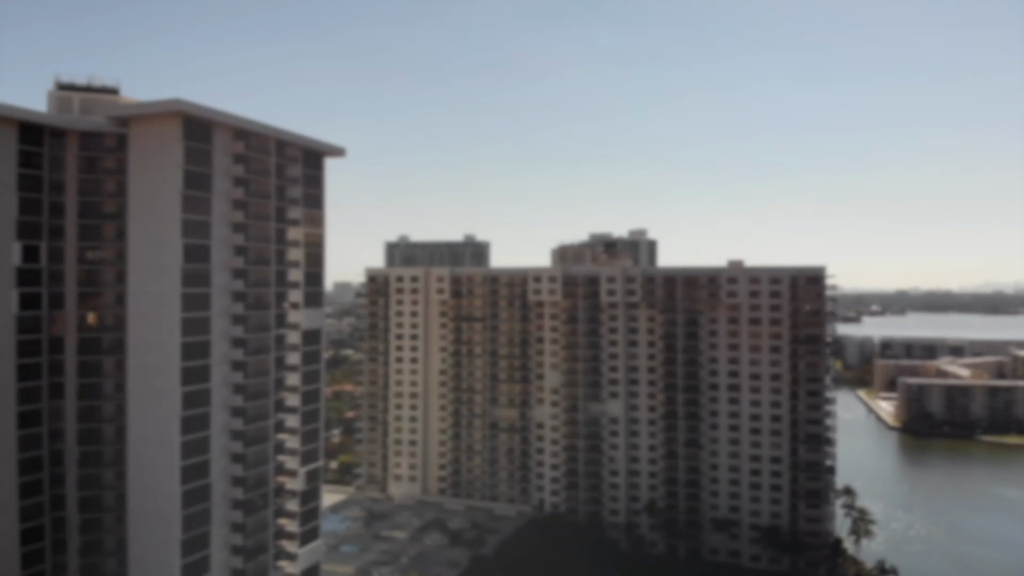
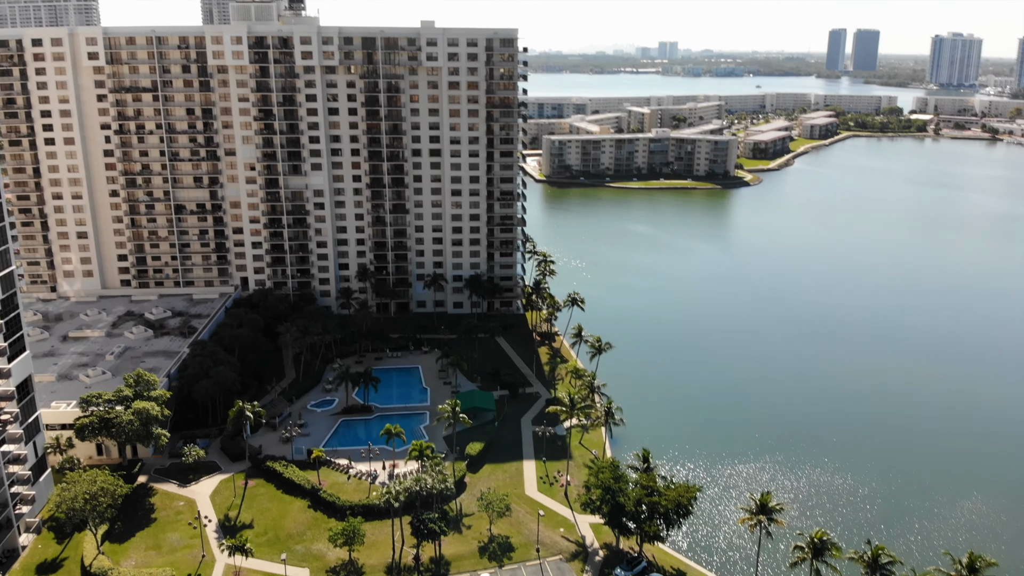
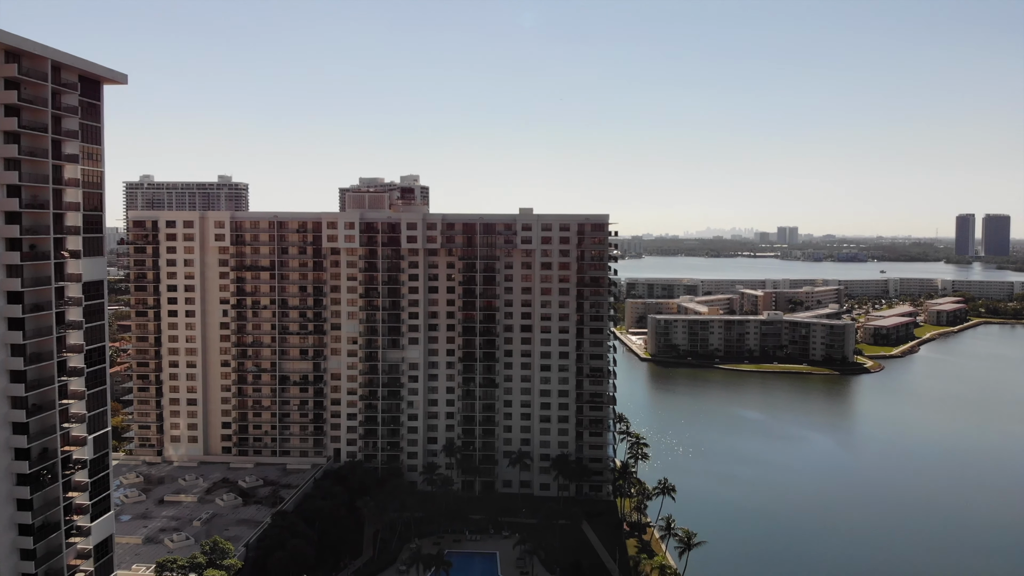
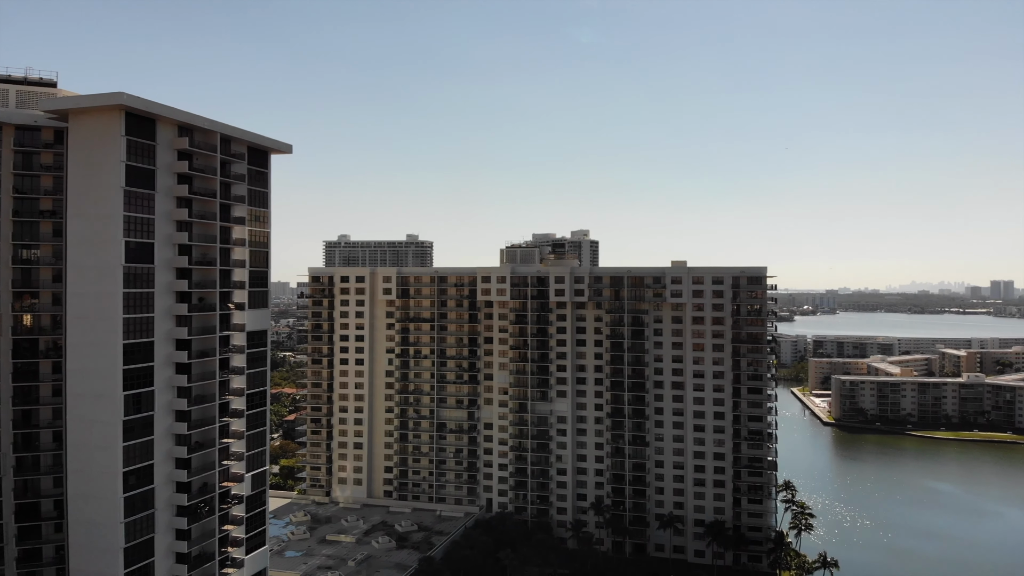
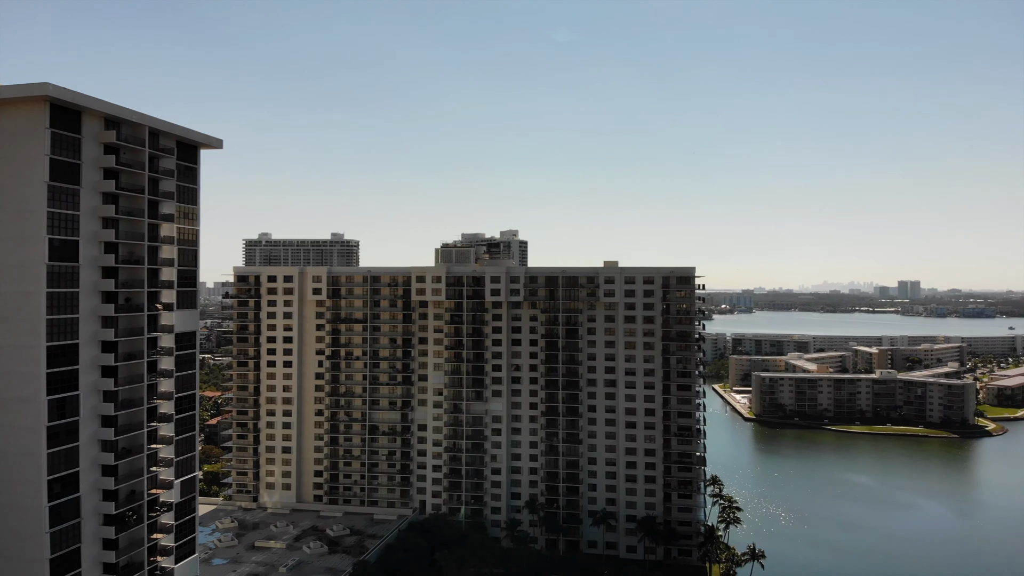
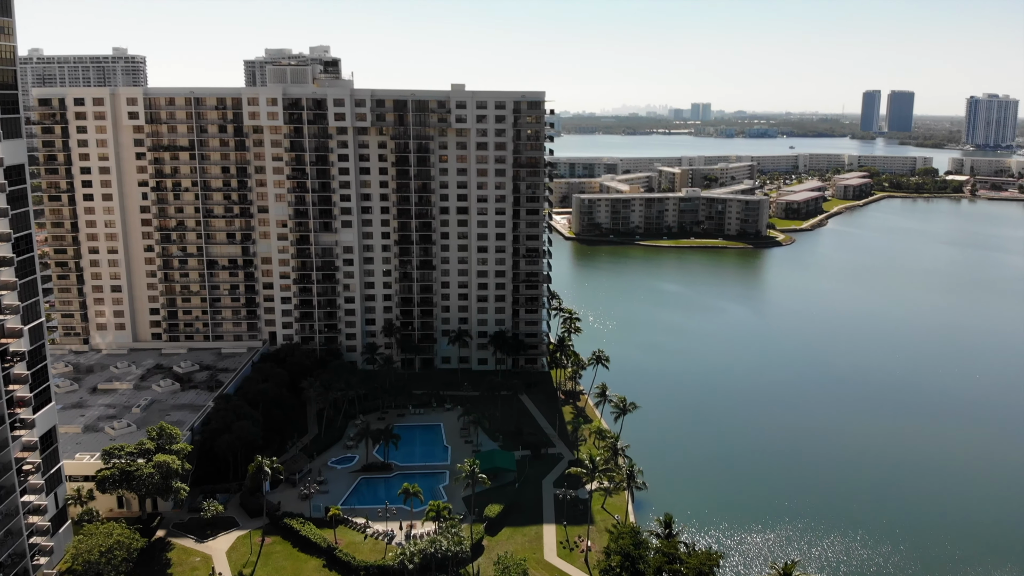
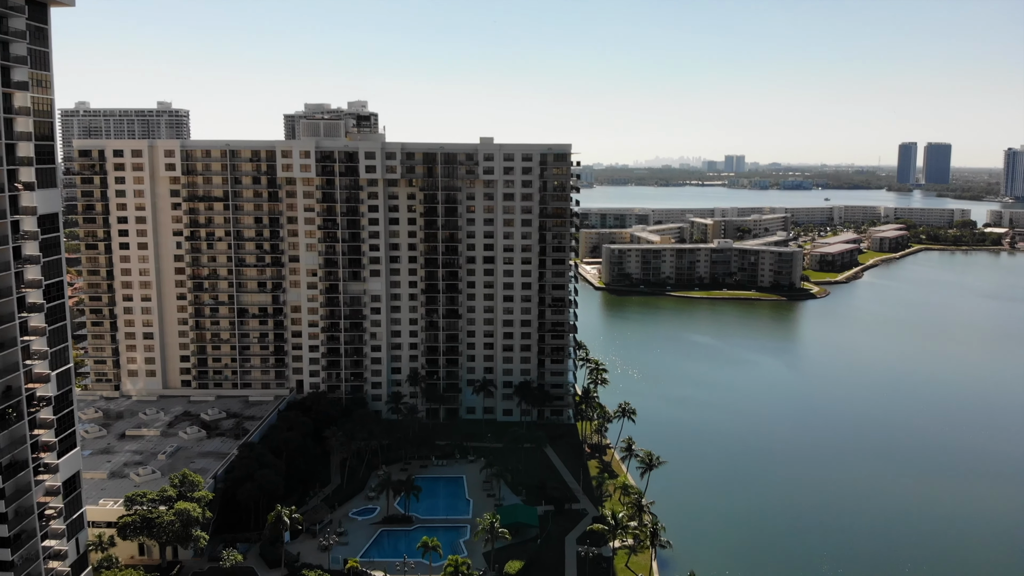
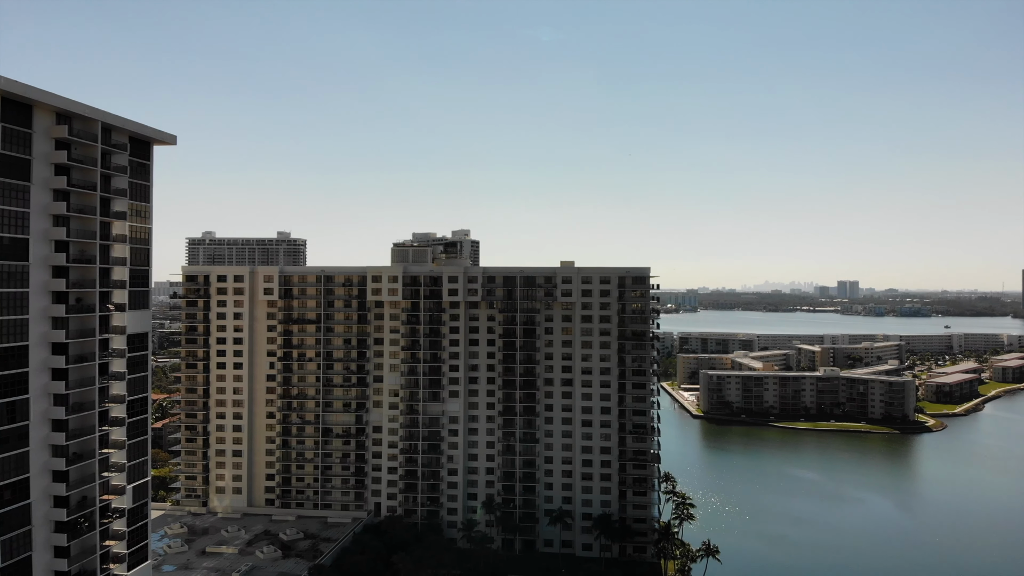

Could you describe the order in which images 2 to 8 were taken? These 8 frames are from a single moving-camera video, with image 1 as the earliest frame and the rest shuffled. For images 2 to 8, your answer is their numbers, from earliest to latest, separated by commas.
4, 5, 8, 3, 7, 6, 2
